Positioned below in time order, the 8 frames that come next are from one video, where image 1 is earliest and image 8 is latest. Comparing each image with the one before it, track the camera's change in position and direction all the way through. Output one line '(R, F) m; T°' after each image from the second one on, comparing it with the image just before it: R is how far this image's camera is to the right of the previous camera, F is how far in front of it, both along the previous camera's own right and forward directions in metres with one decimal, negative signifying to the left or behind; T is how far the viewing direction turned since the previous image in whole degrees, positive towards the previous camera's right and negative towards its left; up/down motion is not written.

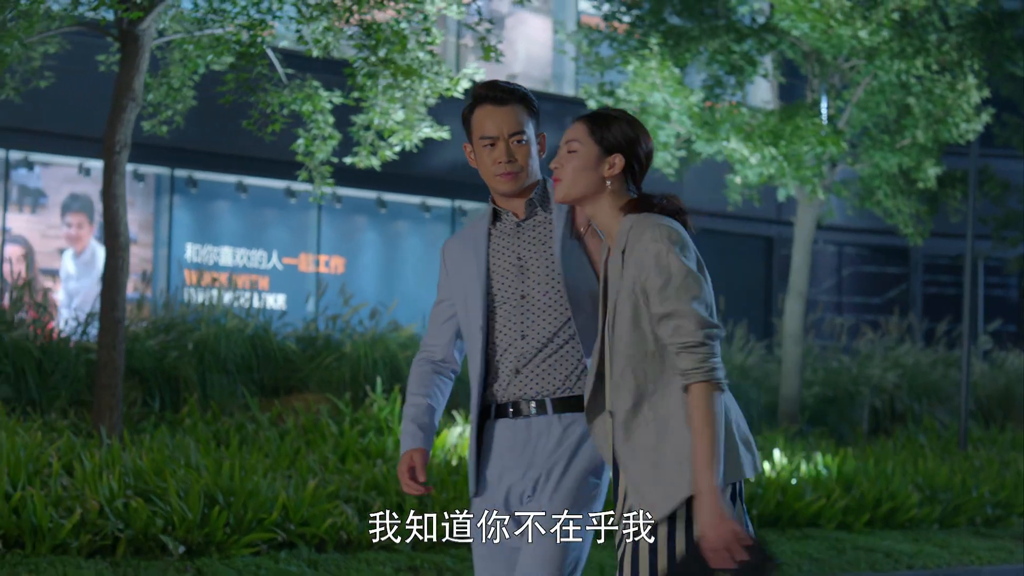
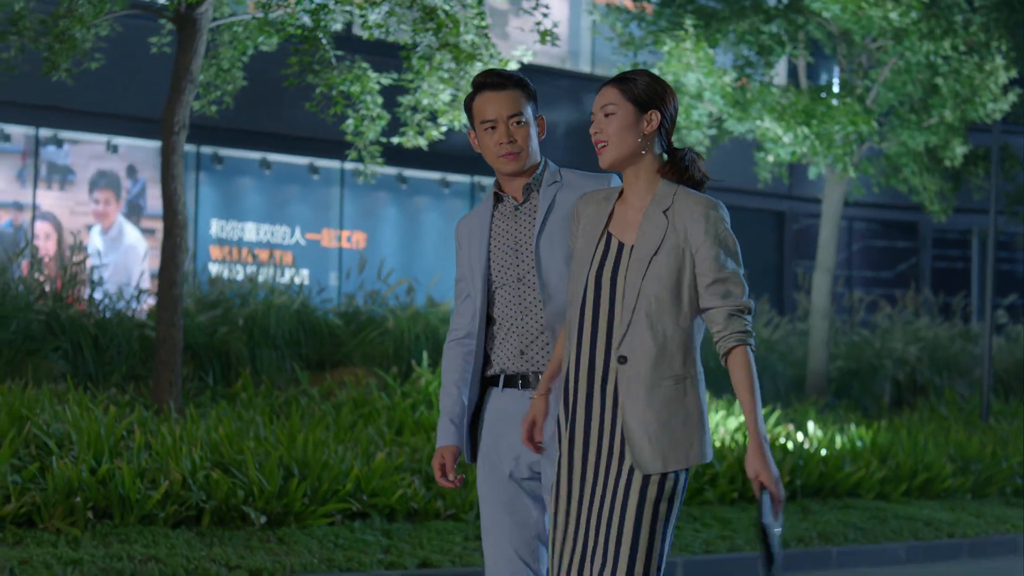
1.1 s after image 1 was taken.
(-0.4, -0.3) m; 0°
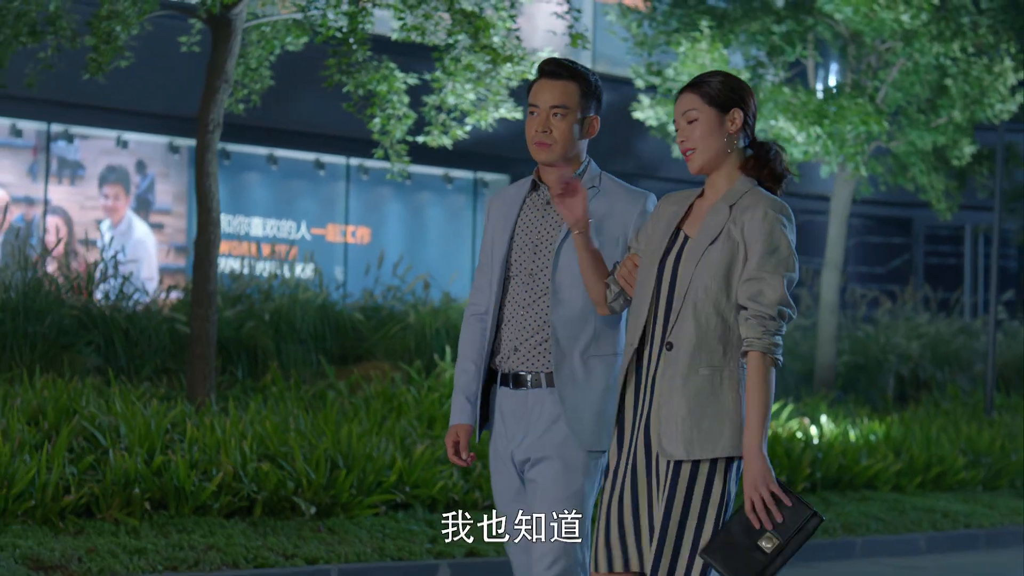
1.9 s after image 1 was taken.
(-0.4, -0.3) m; +1°
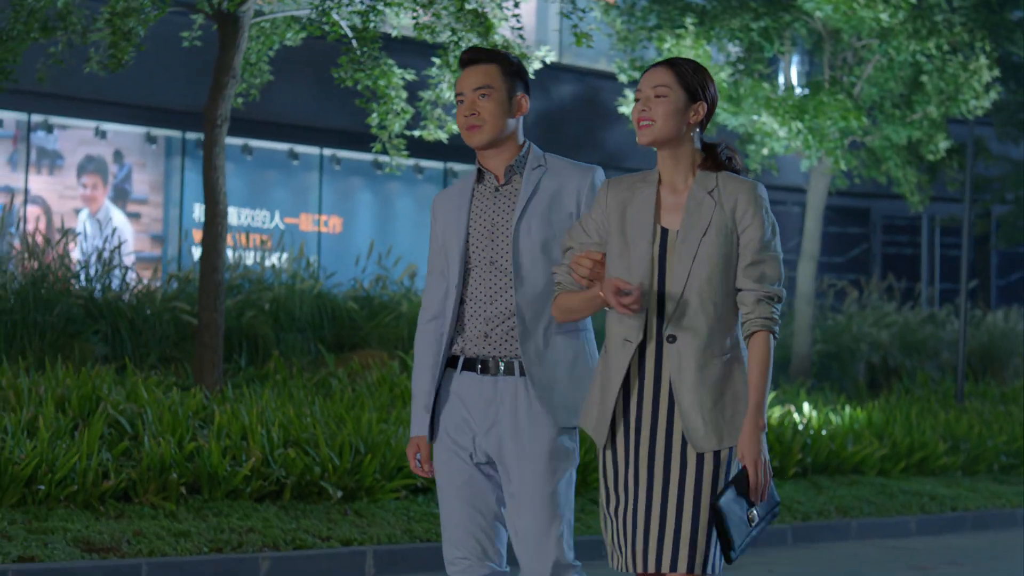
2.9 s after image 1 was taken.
(-0.5, -0.4) m; +2°
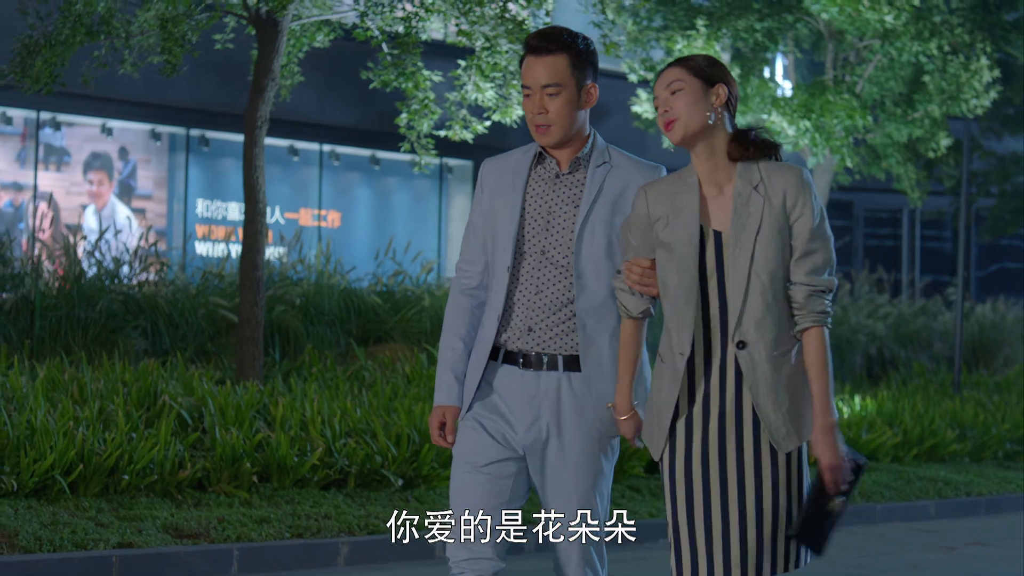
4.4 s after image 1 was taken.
(-0.6, -0.4) m; +1°
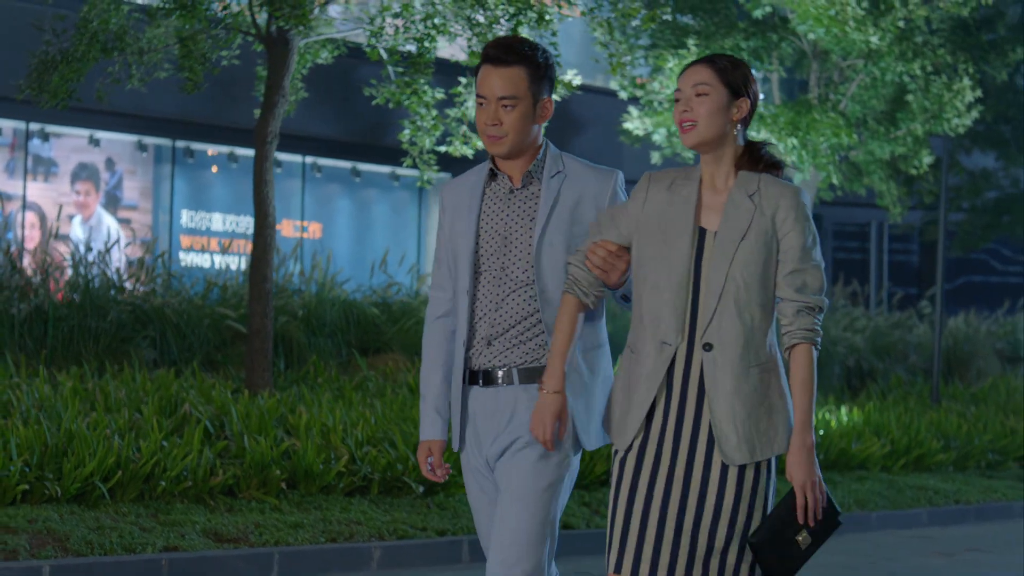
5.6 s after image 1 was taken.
(-0.4, -0.3) m; +2°
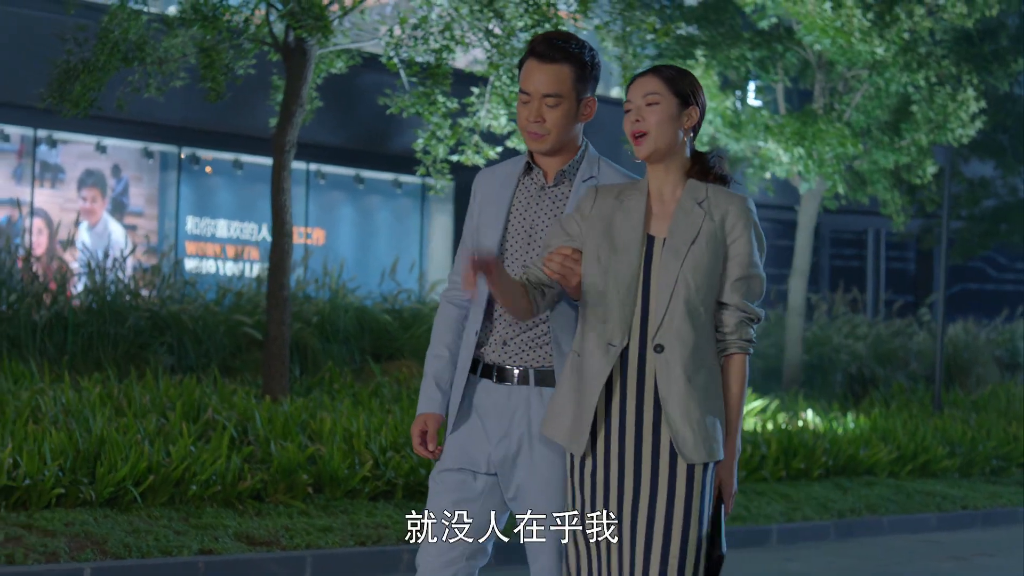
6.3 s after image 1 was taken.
(-0.2, -0.2) m; 0°
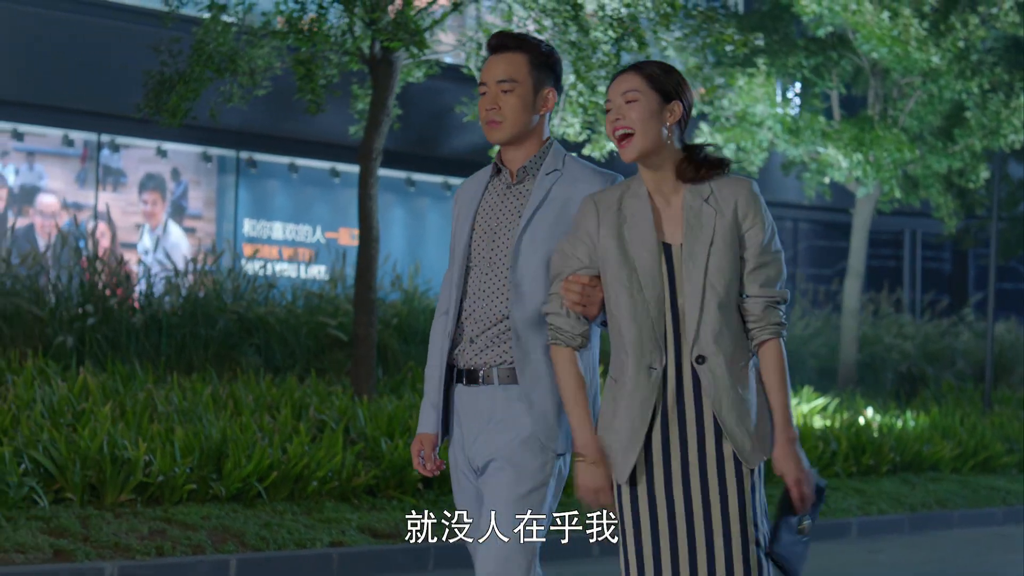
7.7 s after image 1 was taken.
(-0.6, -0.5) m; -1°
